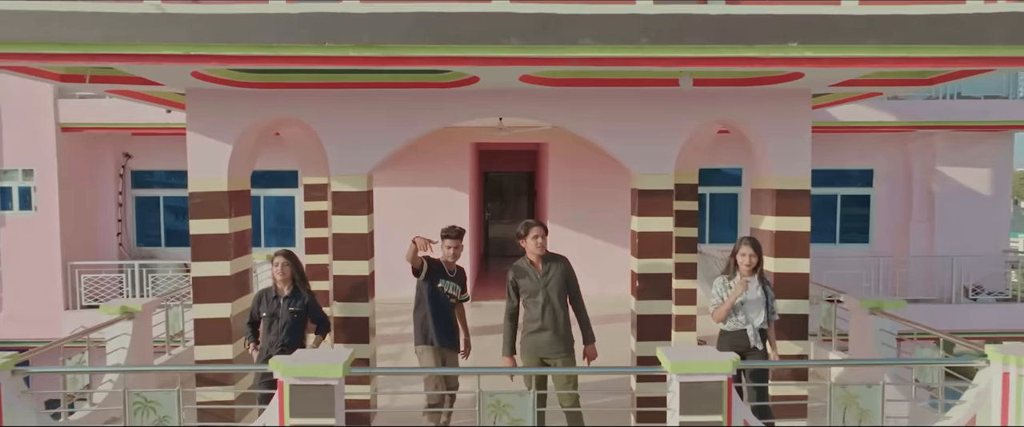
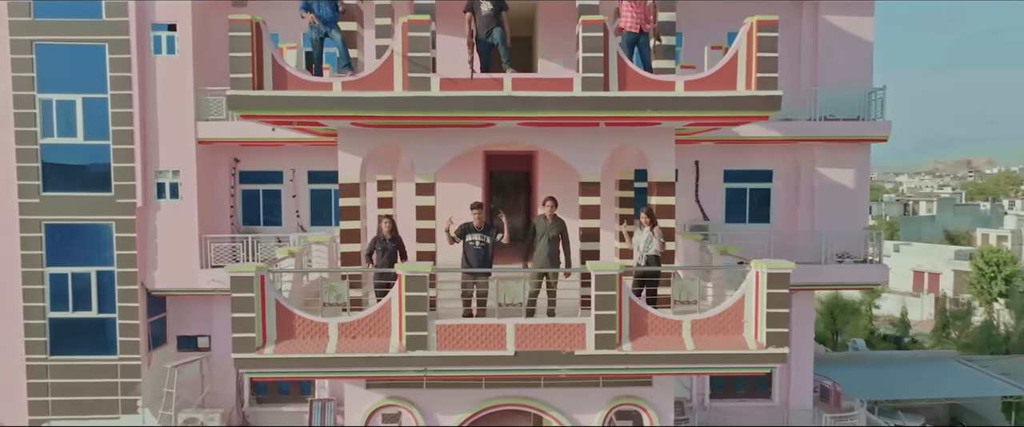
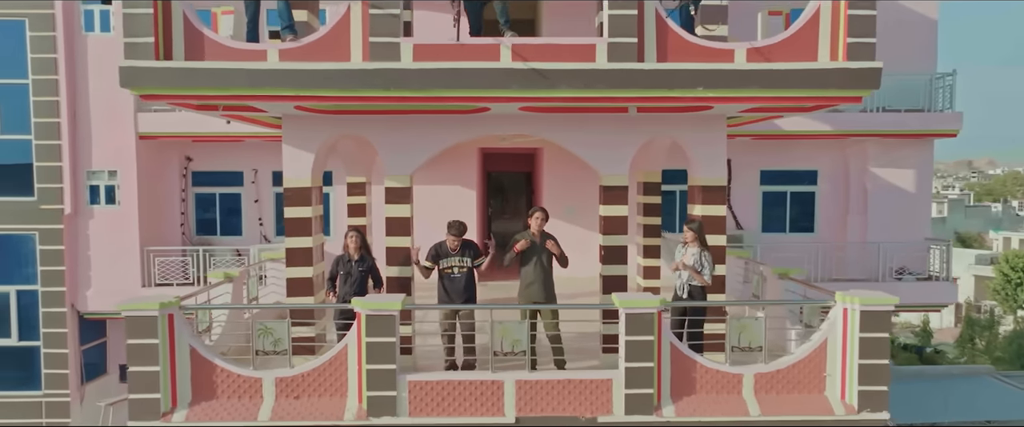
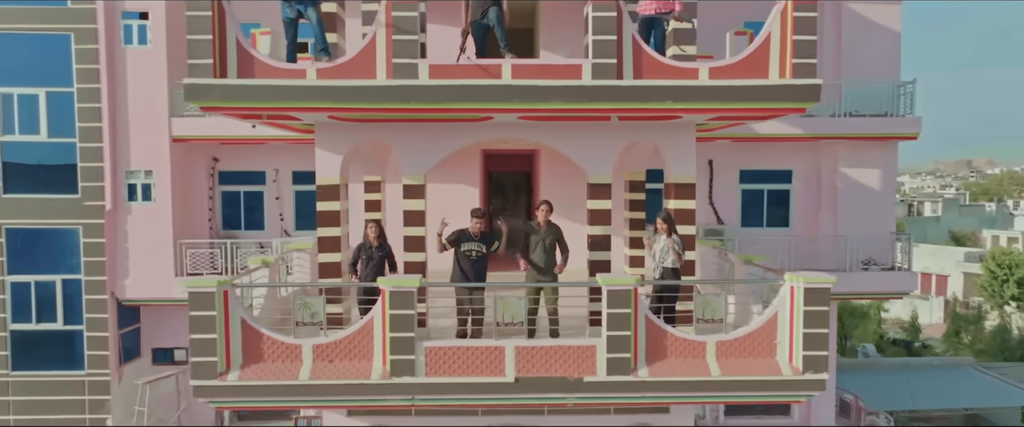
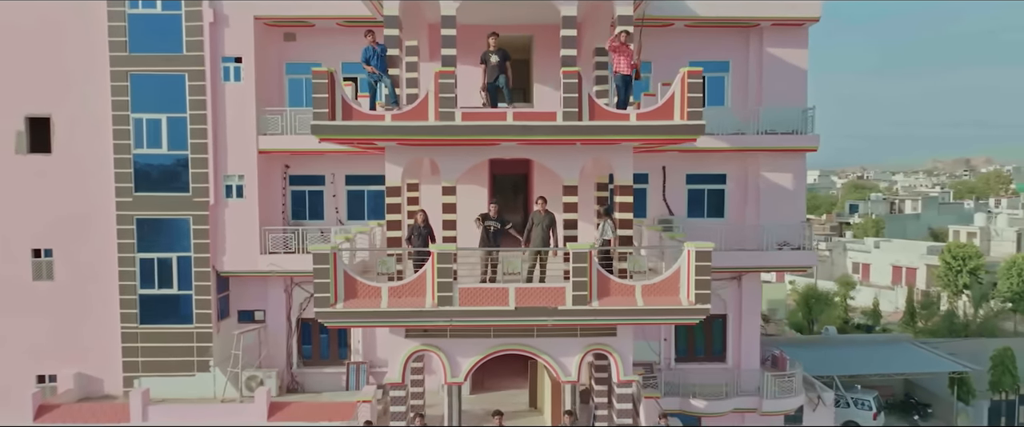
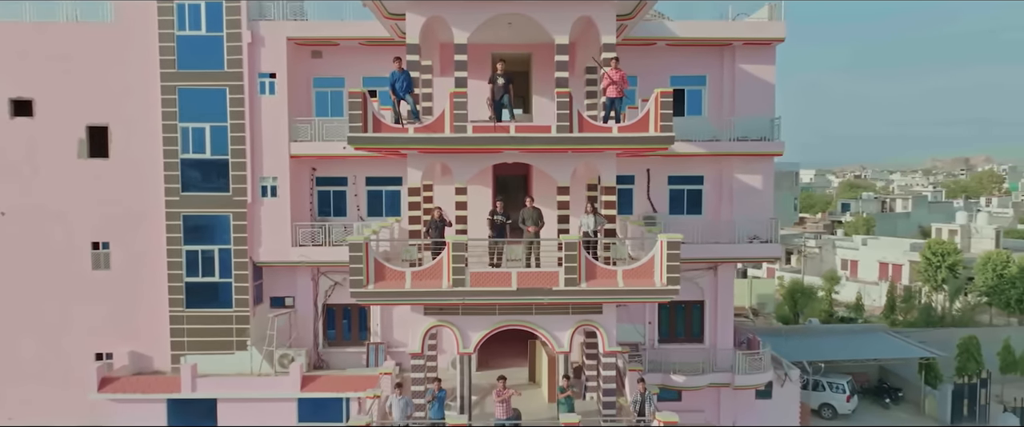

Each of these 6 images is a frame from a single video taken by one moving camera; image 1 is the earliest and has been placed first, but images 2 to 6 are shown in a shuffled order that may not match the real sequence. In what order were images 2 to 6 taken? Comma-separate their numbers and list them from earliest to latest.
3, 4, 2, 5, 6
